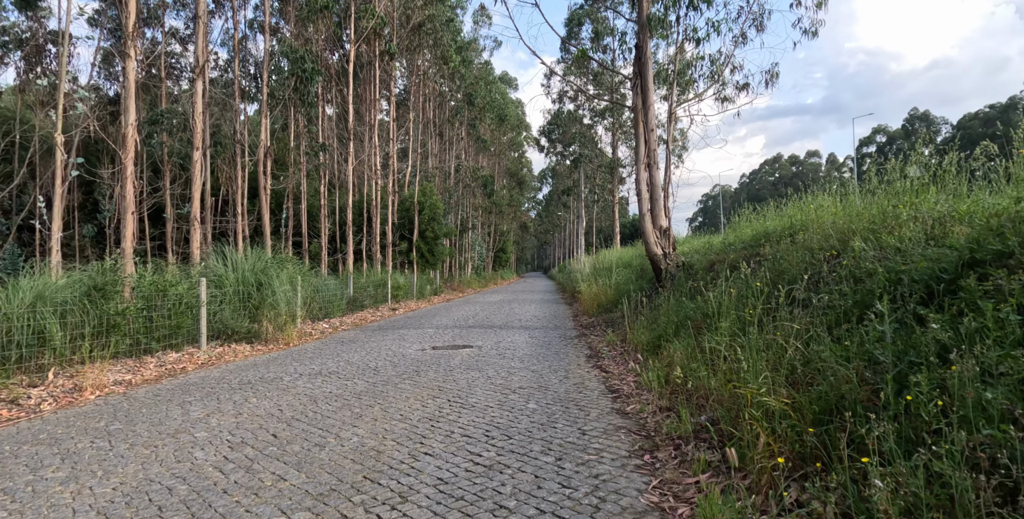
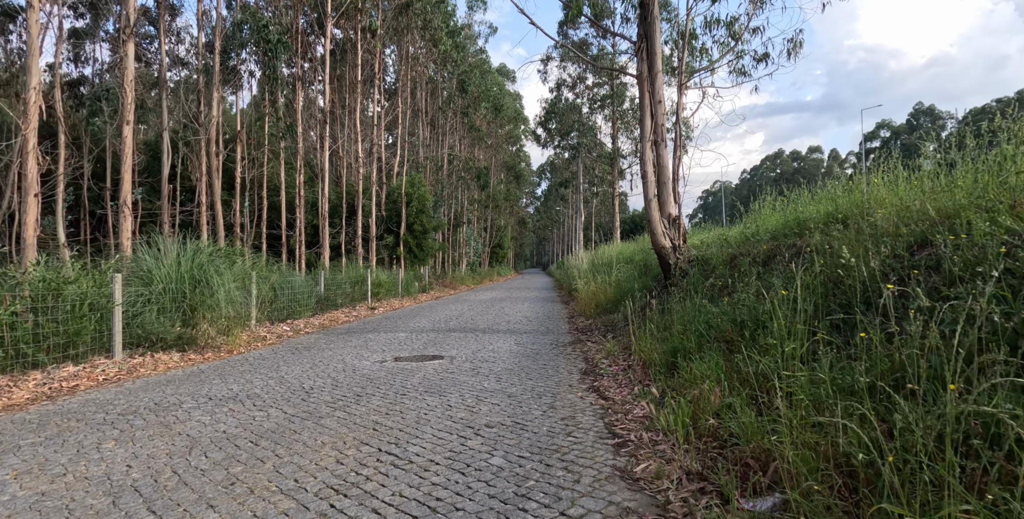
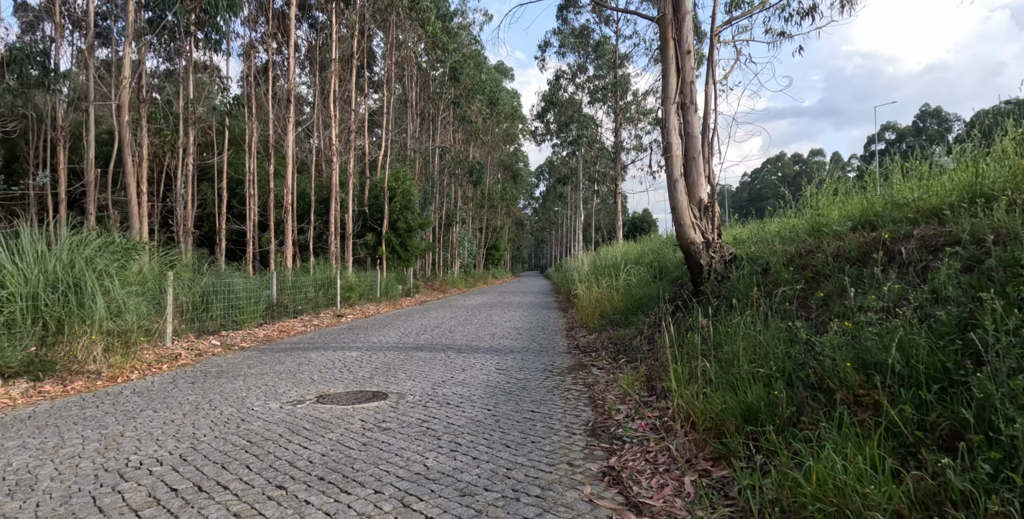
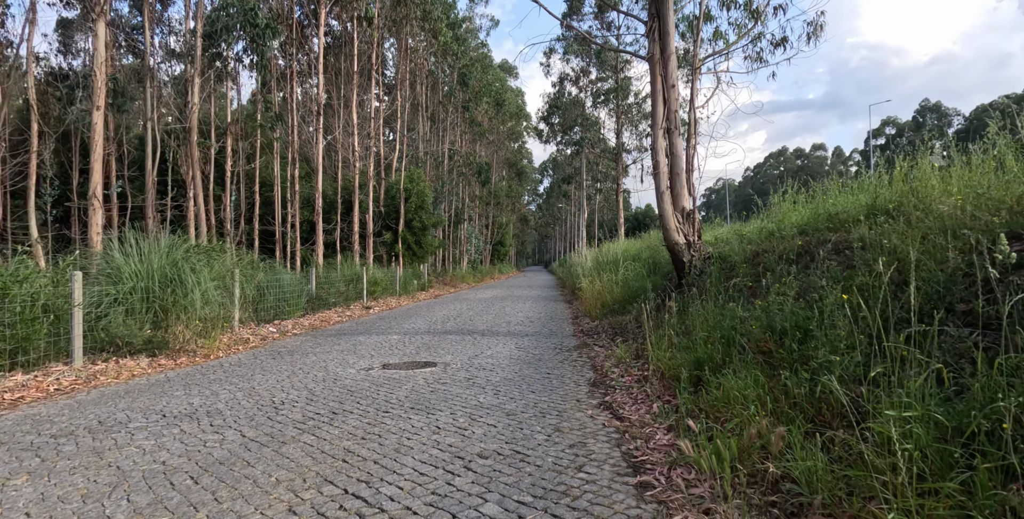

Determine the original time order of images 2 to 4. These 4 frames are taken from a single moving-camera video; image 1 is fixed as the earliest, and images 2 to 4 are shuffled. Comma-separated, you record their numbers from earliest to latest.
2, 4, 3
